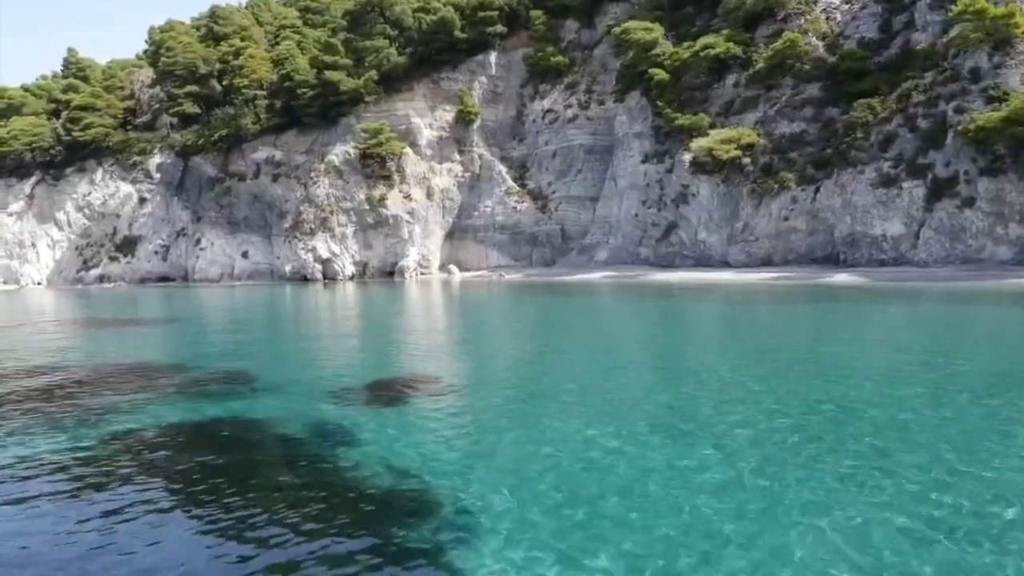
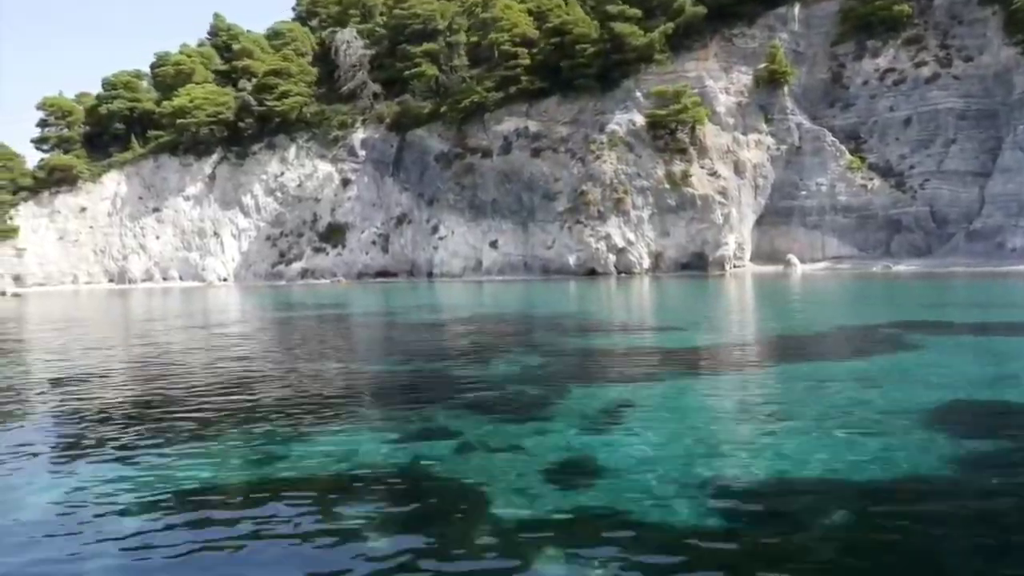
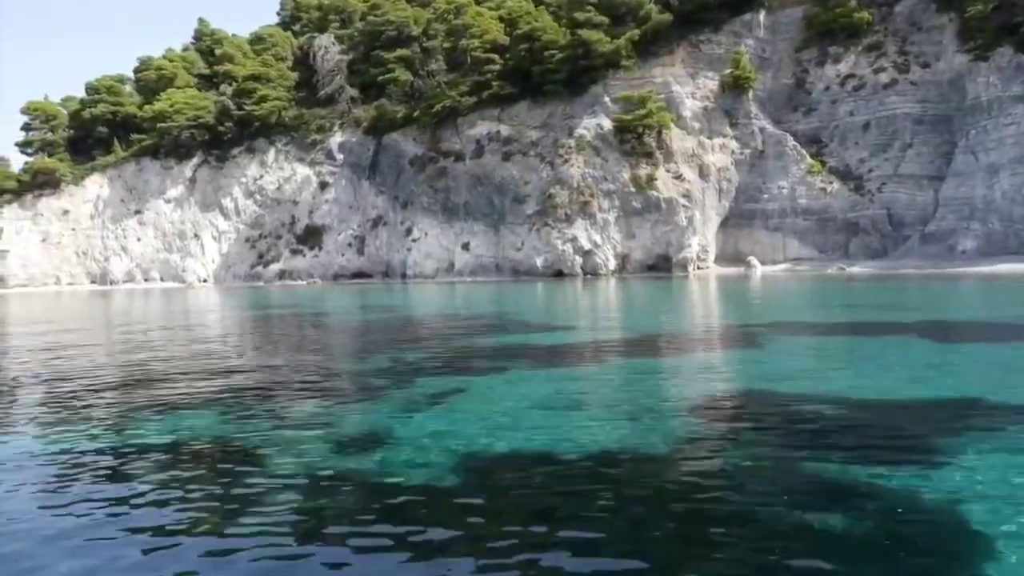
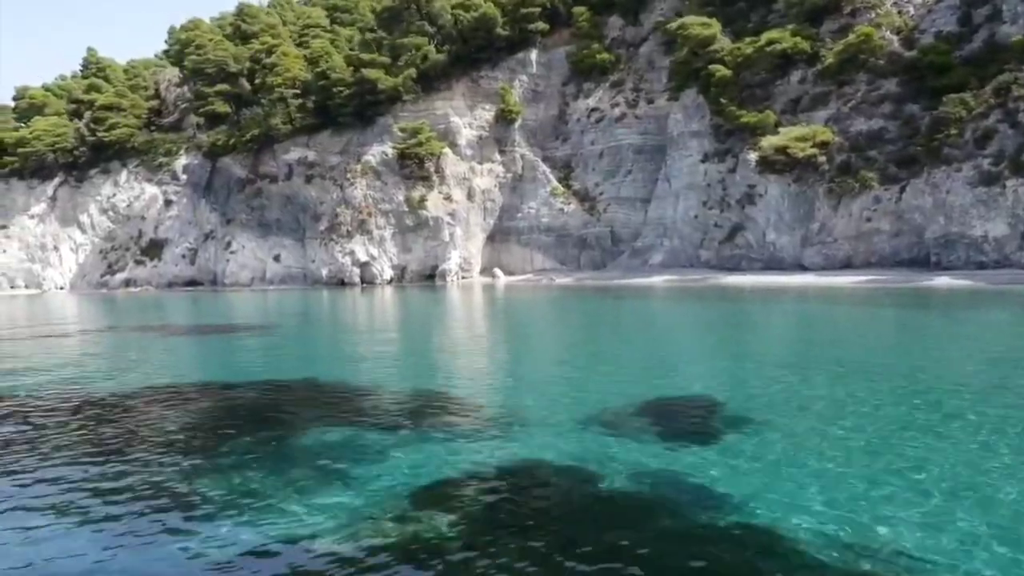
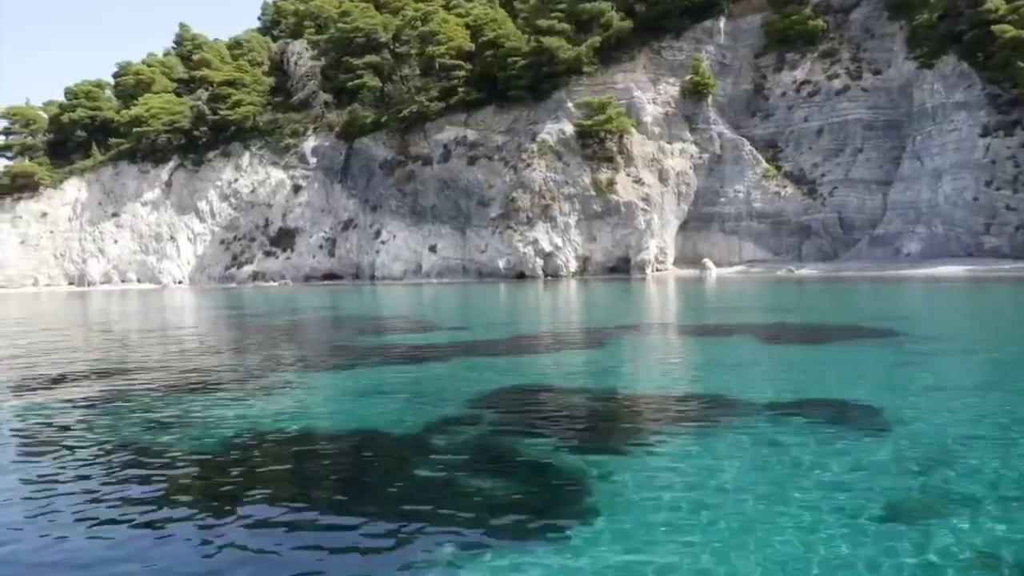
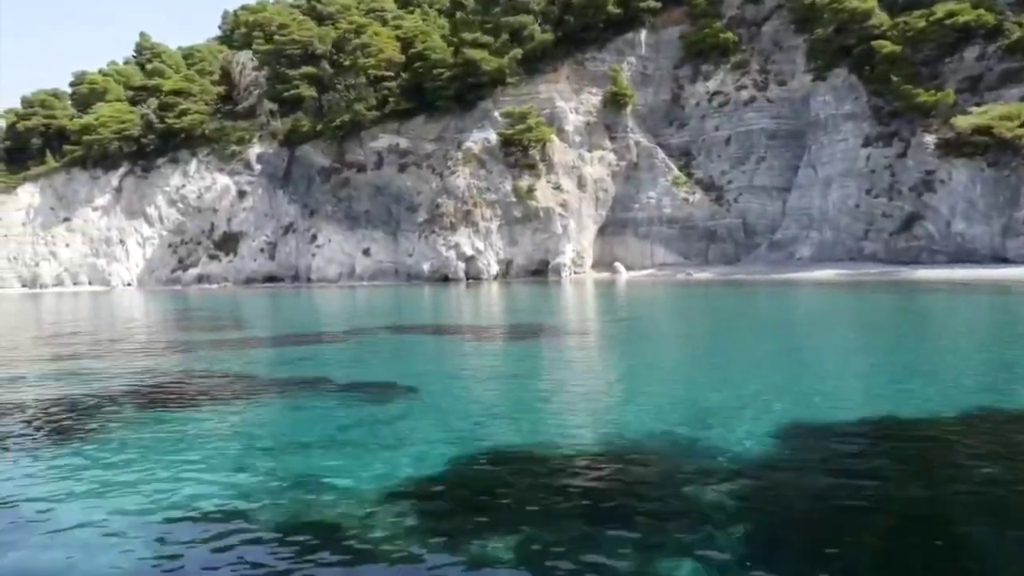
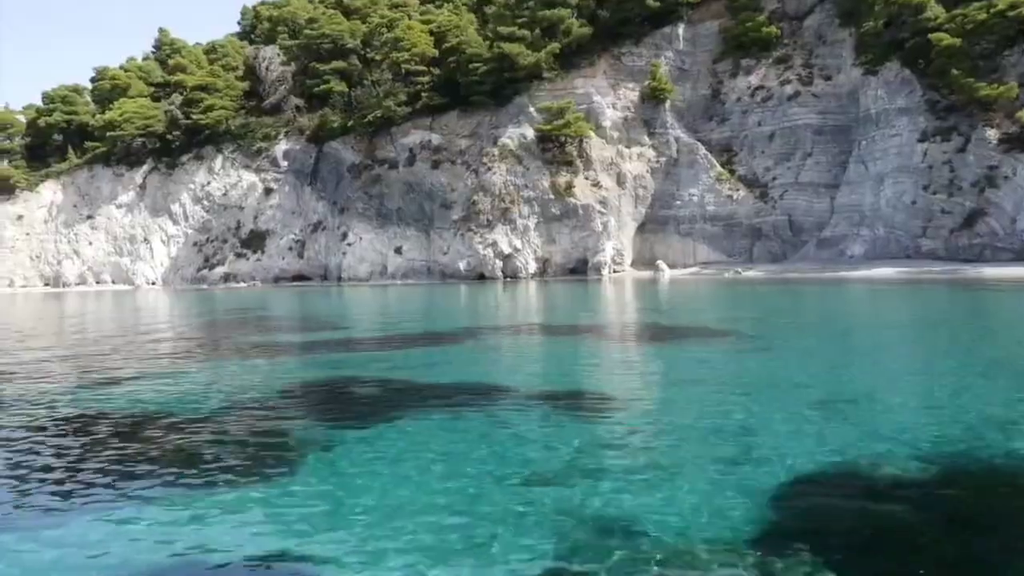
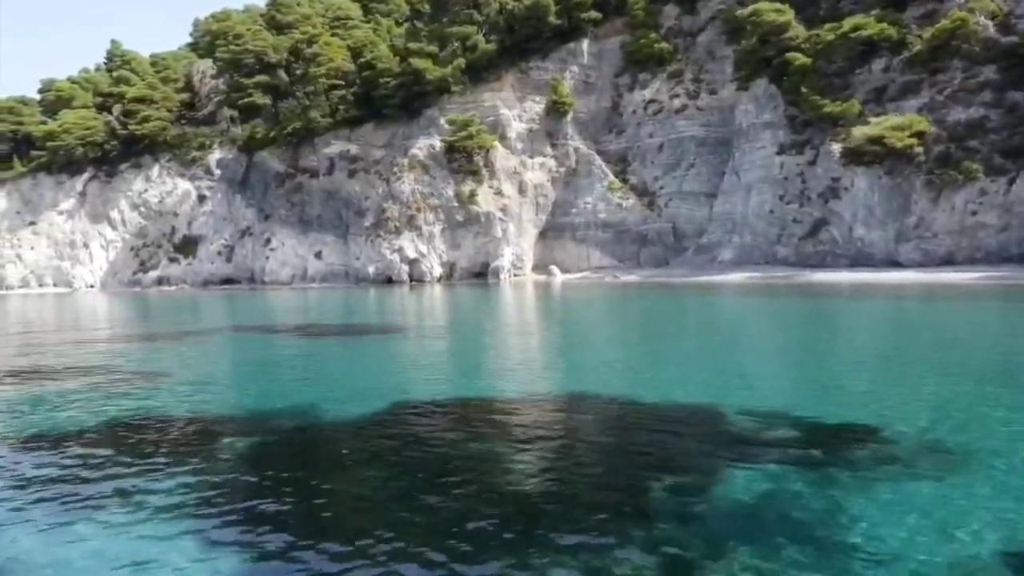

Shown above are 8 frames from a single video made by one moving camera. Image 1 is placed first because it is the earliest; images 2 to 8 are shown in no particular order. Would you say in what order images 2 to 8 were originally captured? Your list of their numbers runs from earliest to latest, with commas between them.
4, 8, 6, 7, 5, 3, 2
